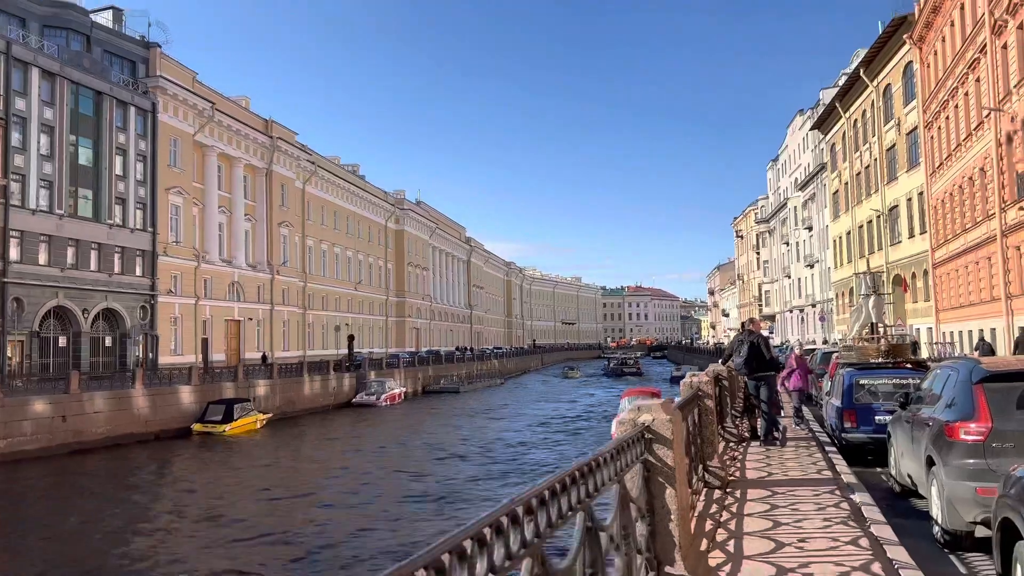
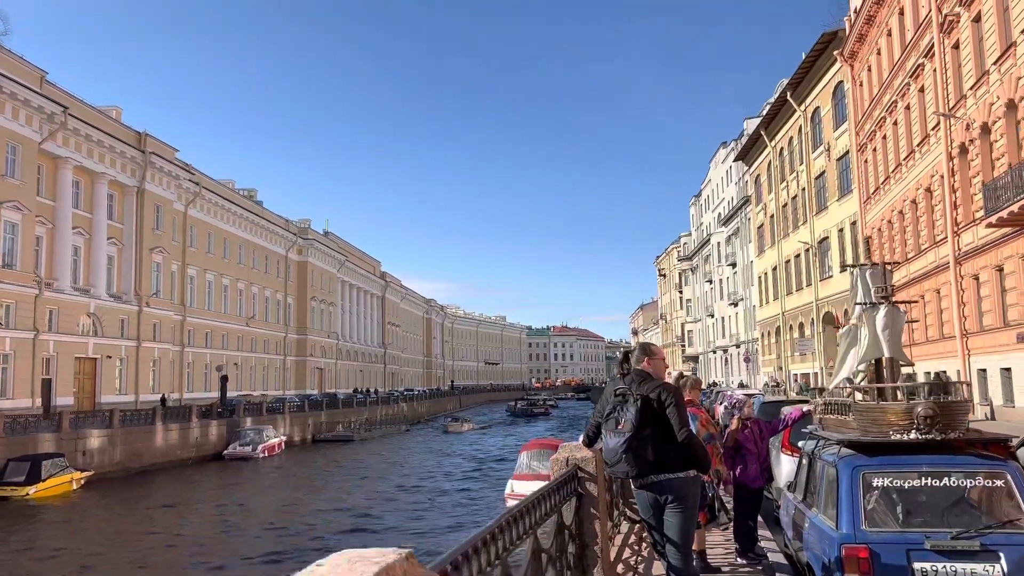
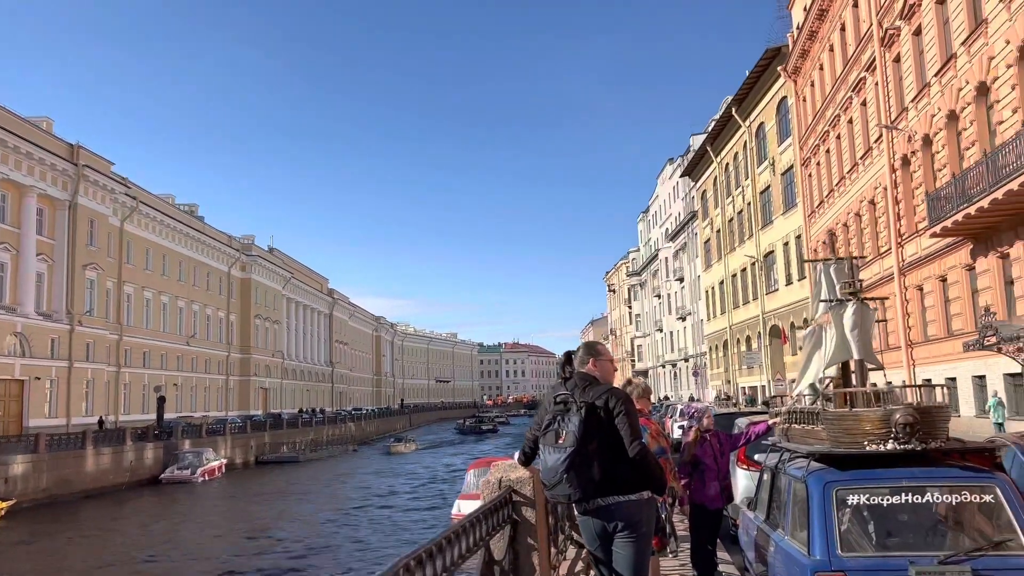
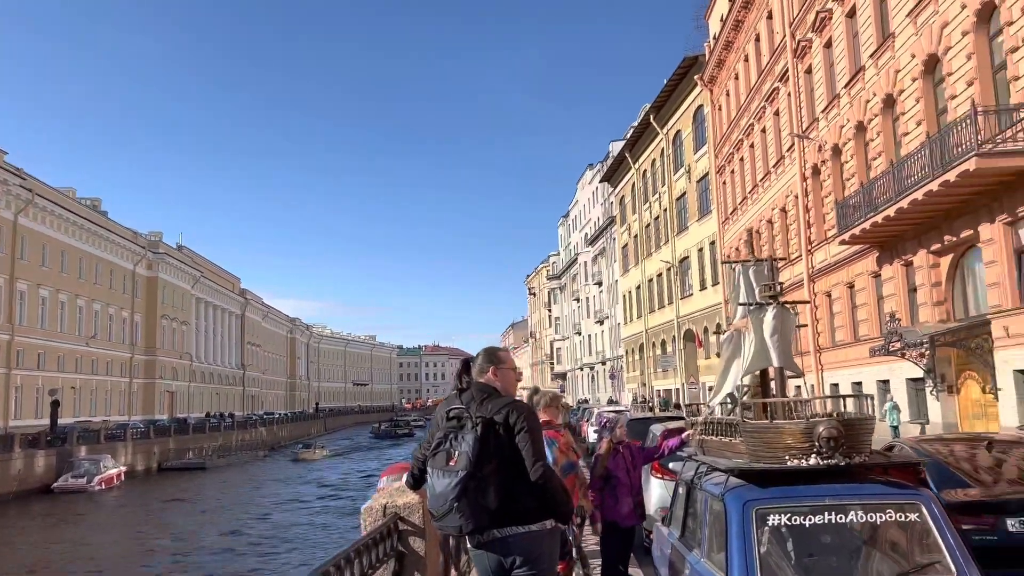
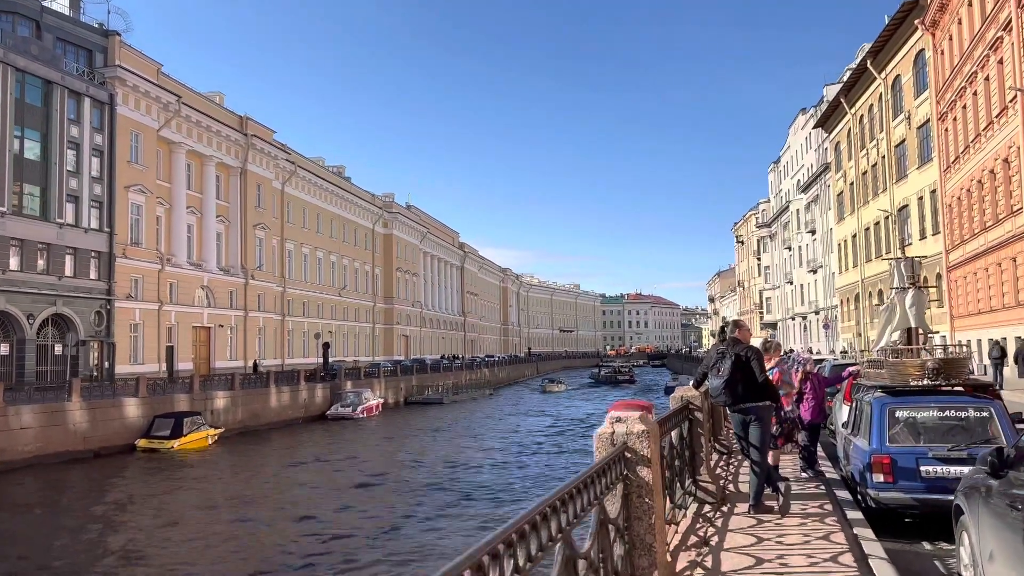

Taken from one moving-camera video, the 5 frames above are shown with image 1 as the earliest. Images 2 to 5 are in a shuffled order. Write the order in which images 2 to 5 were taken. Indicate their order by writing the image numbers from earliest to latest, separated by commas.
5, 2, 3, 4
